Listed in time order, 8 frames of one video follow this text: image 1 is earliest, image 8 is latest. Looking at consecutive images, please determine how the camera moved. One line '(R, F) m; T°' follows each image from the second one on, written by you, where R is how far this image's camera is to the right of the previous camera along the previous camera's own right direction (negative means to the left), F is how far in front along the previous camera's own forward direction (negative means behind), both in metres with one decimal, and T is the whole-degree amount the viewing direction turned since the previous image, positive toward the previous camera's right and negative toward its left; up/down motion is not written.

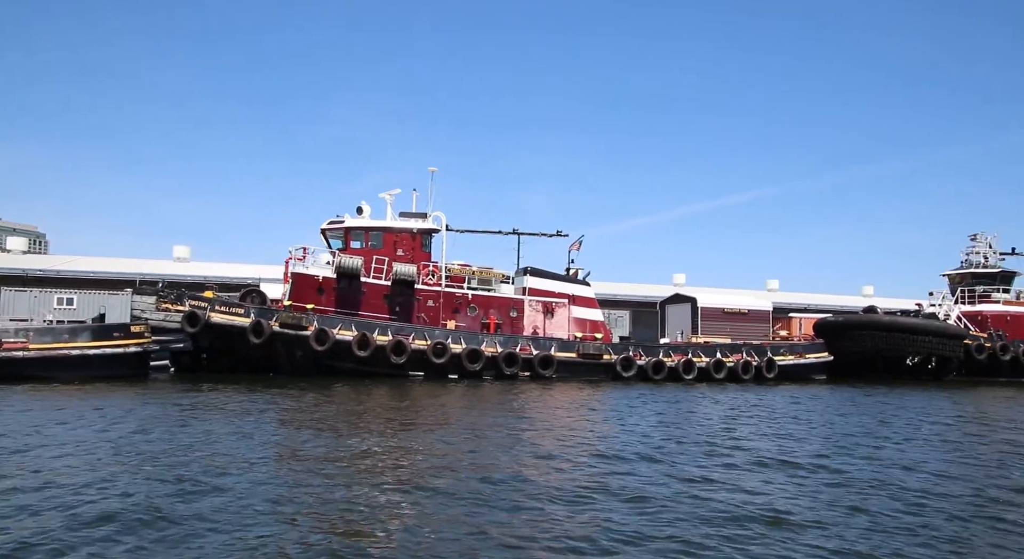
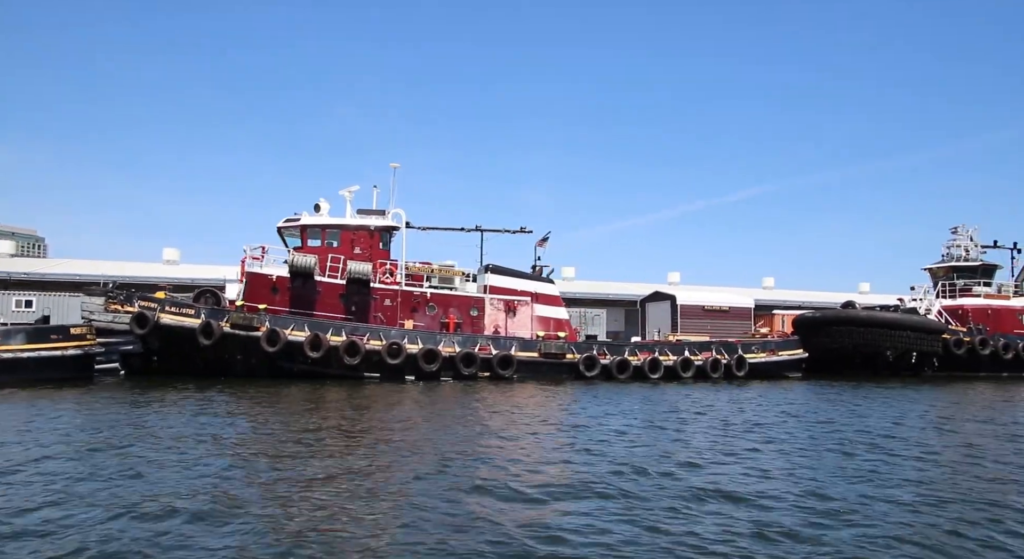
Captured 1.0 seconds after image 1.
(+1.0, +0.5) m; 0°
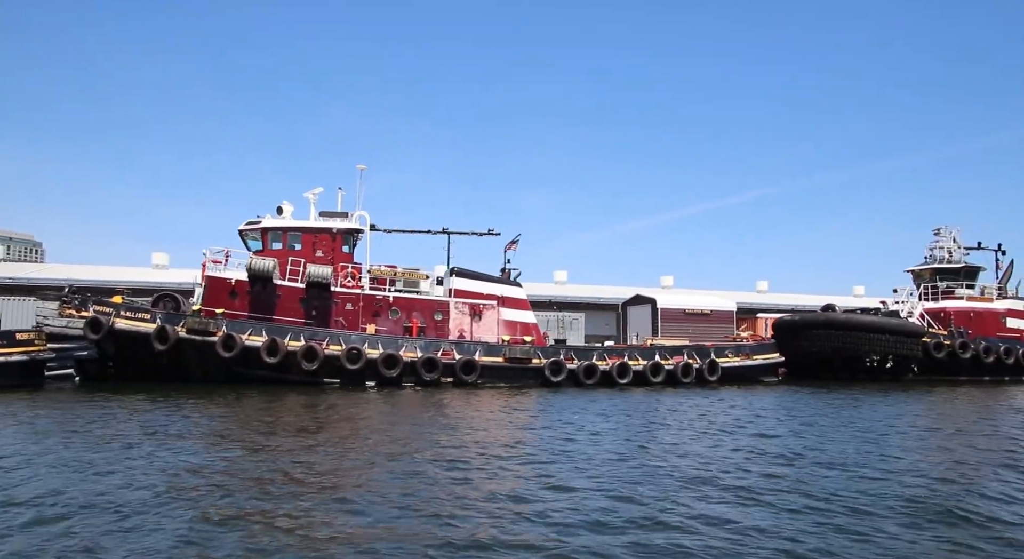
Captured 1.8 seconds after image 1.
(+0.8, +0.4) m; 0°
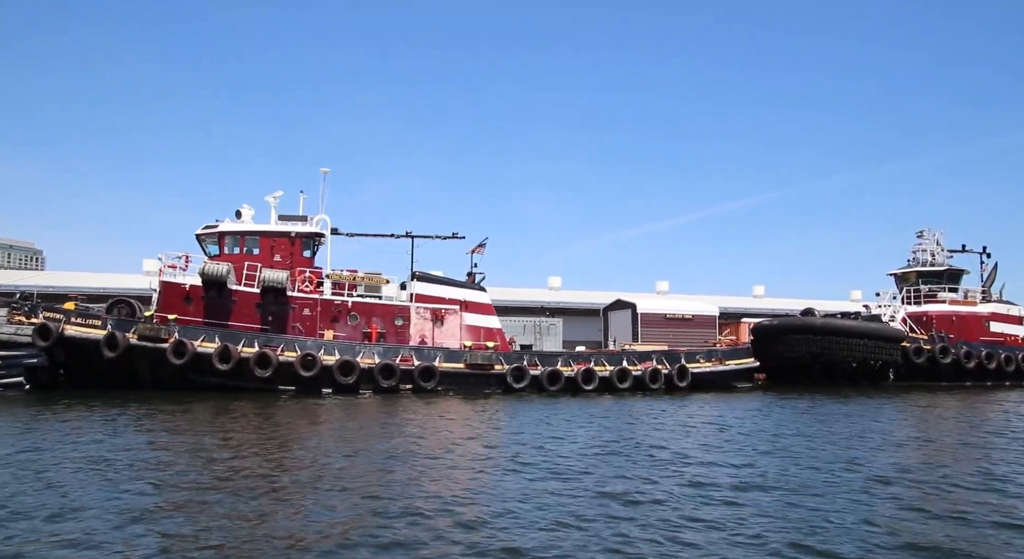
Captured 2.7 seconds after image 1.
(+1.0, +0.4) m; 0°
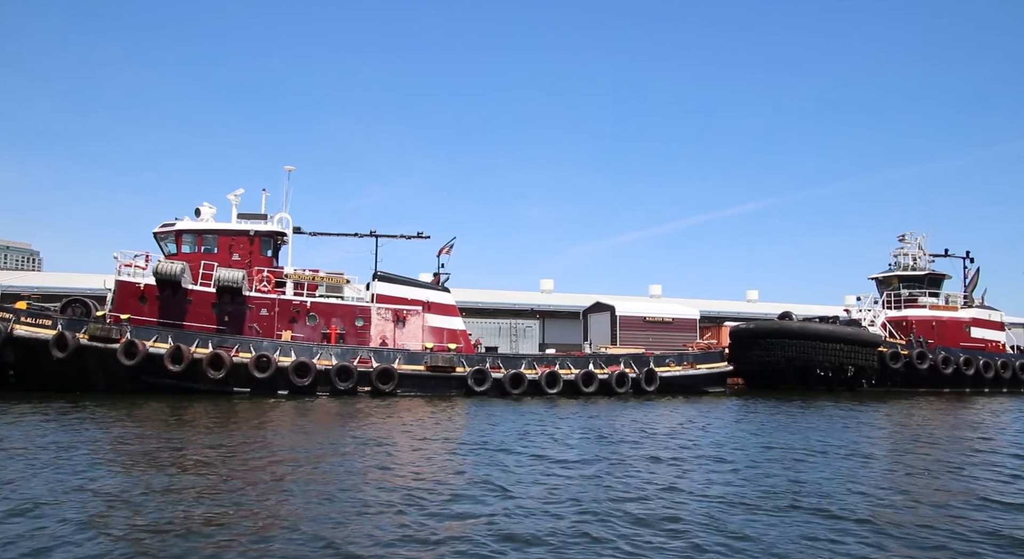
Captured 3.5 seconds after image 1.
(+0.8, +0.4) m; 0°
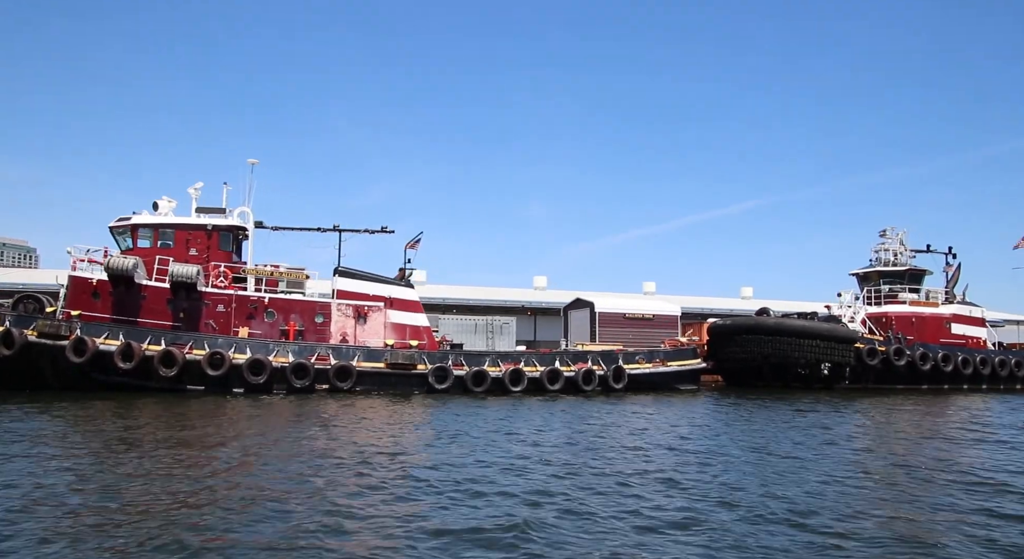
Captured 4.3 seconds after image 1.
(+0.8, +0.4) m; 0°
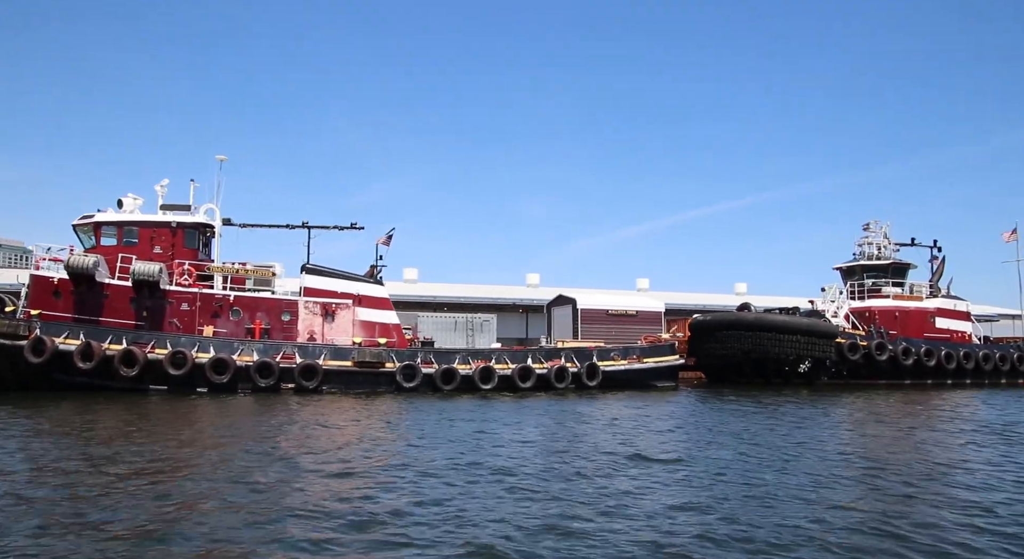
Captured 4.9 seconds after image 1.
(+0.6, +0.3) m; 0°
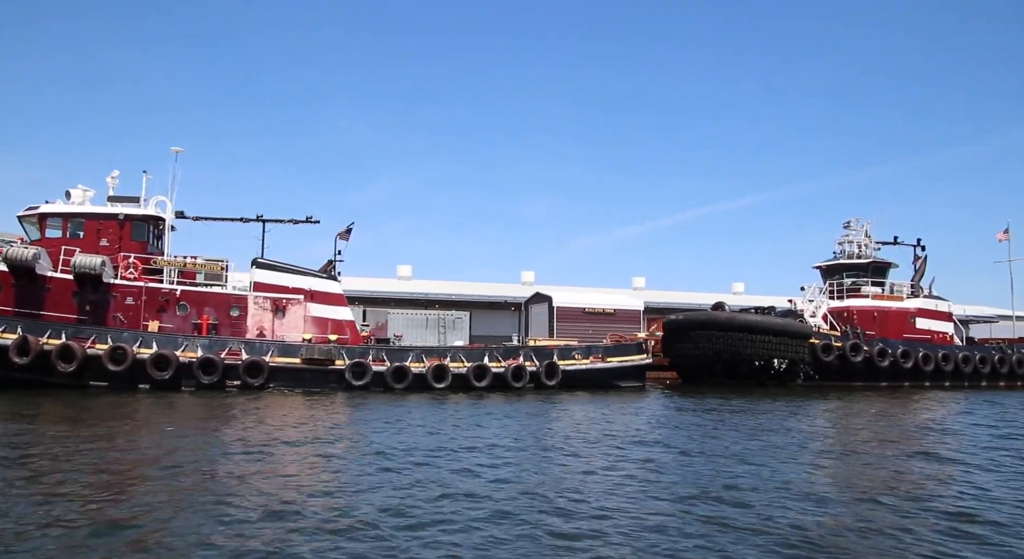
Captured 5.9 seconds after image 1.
(+1.1, +0.5) m; 0°
